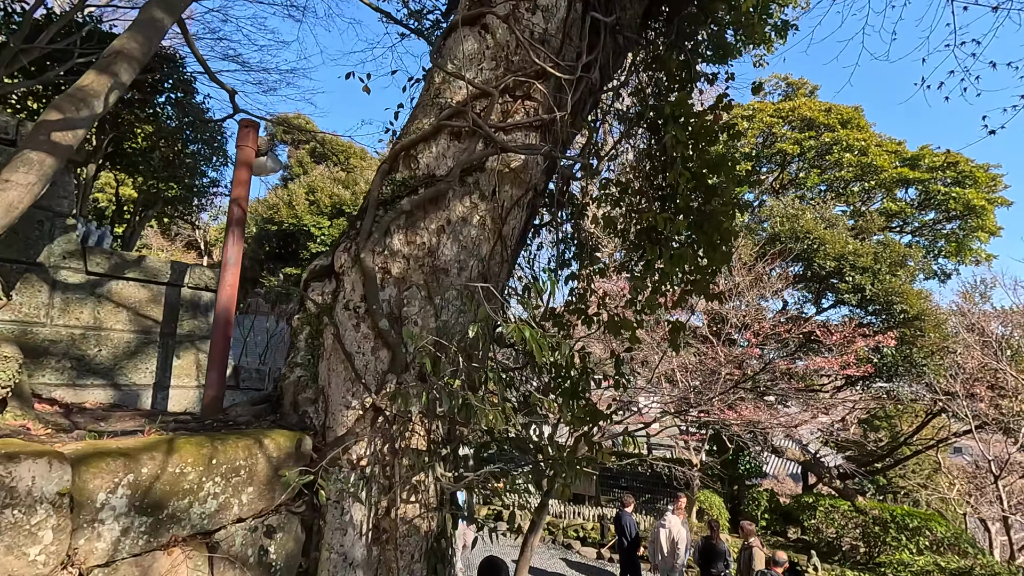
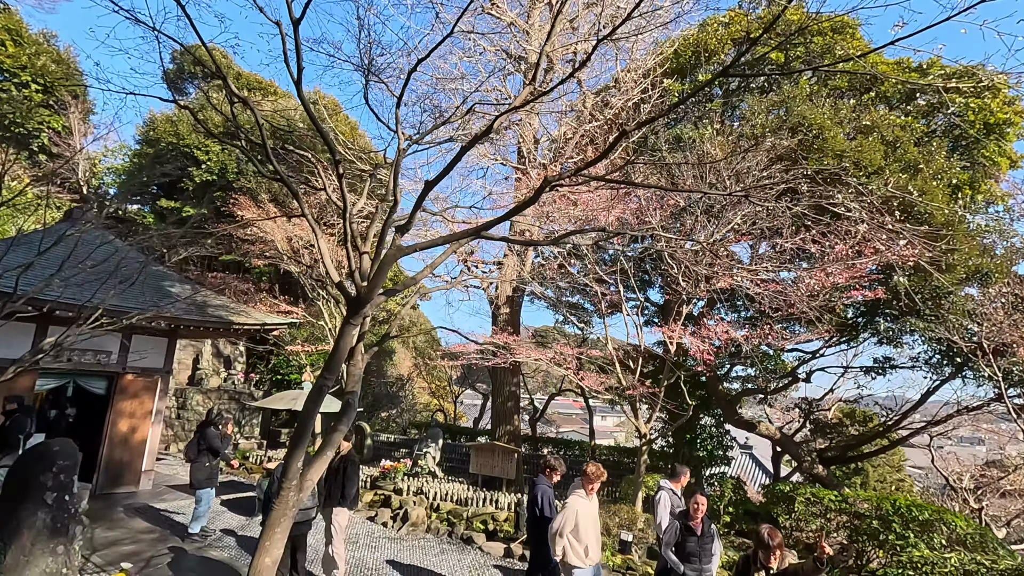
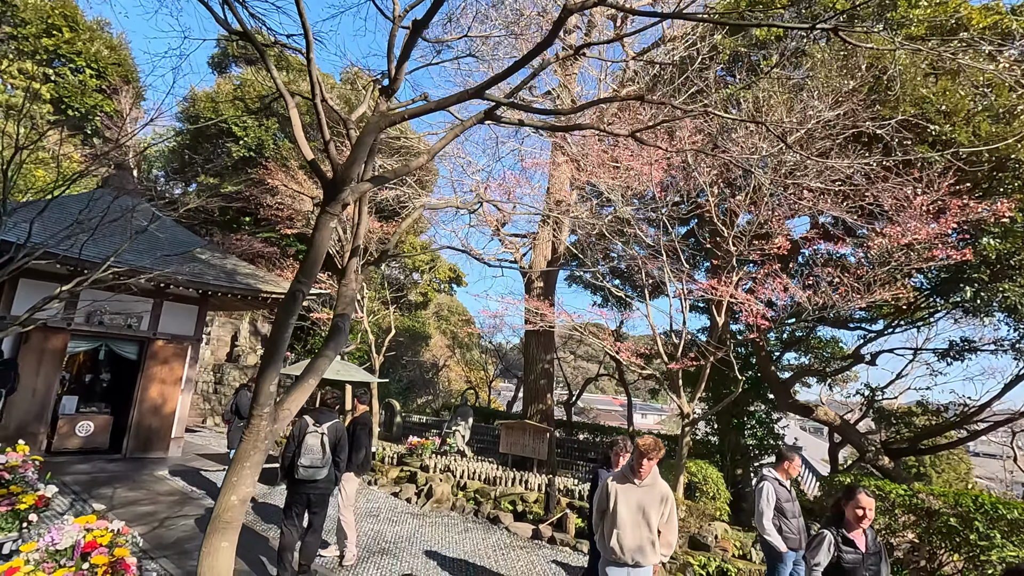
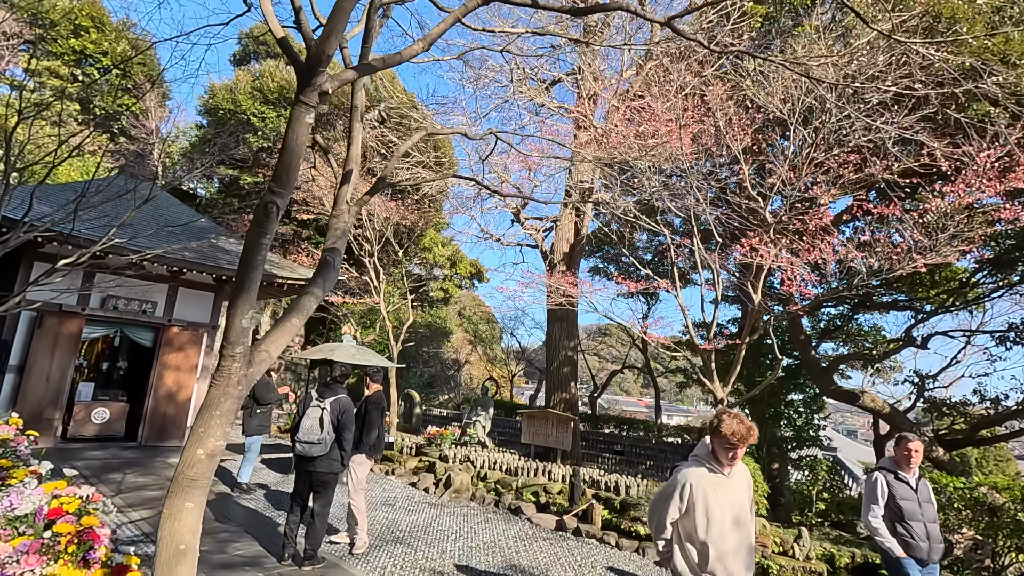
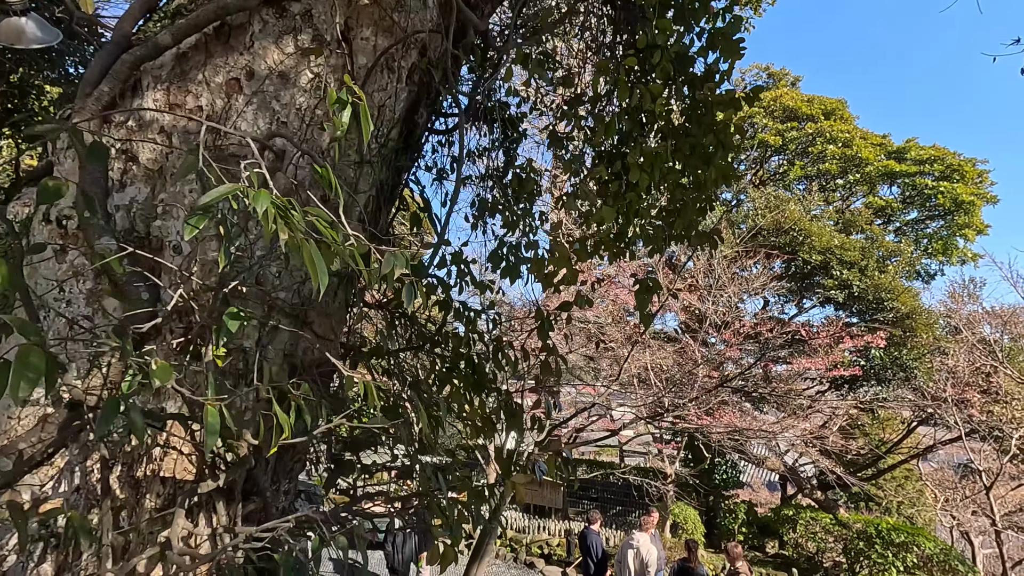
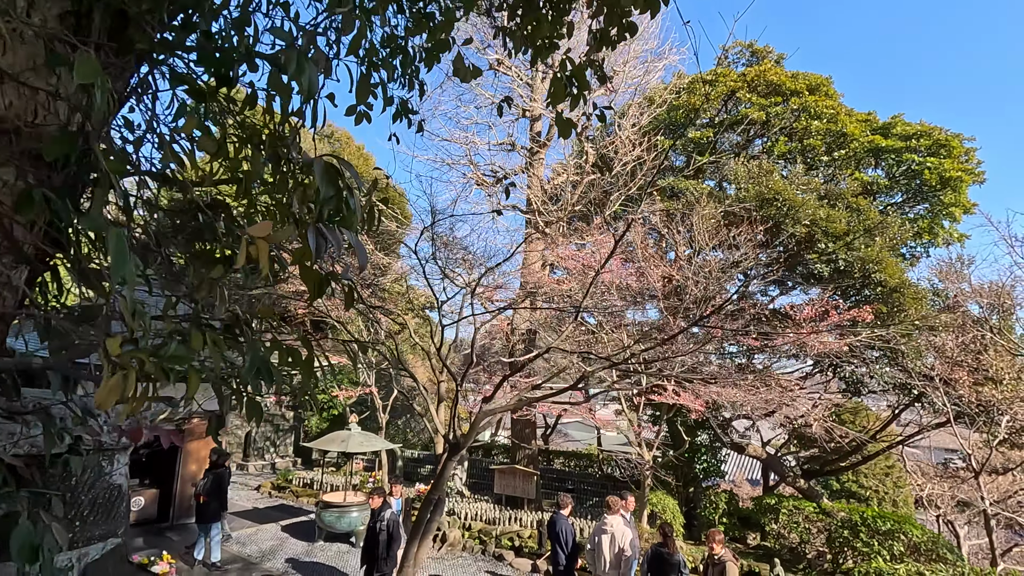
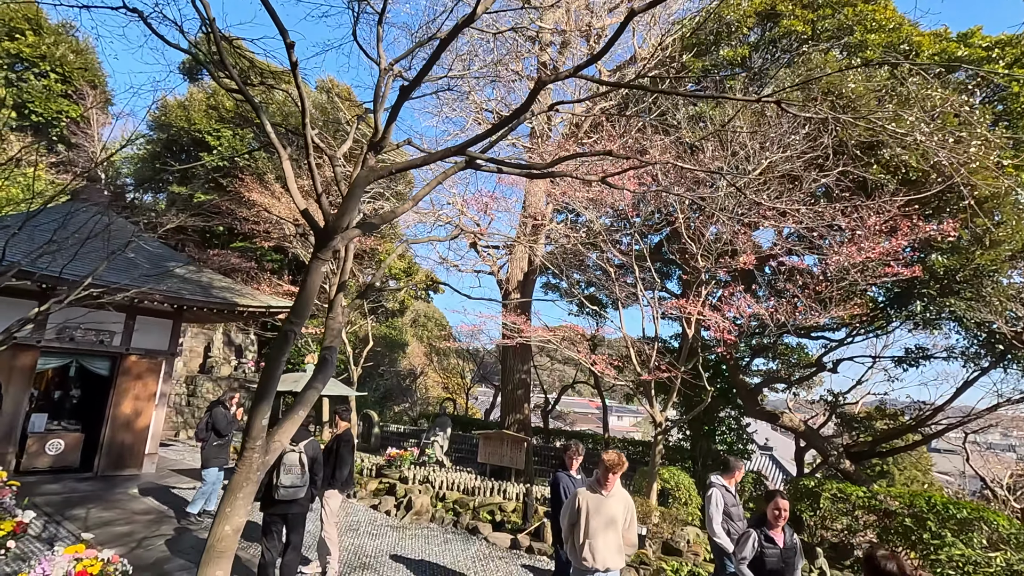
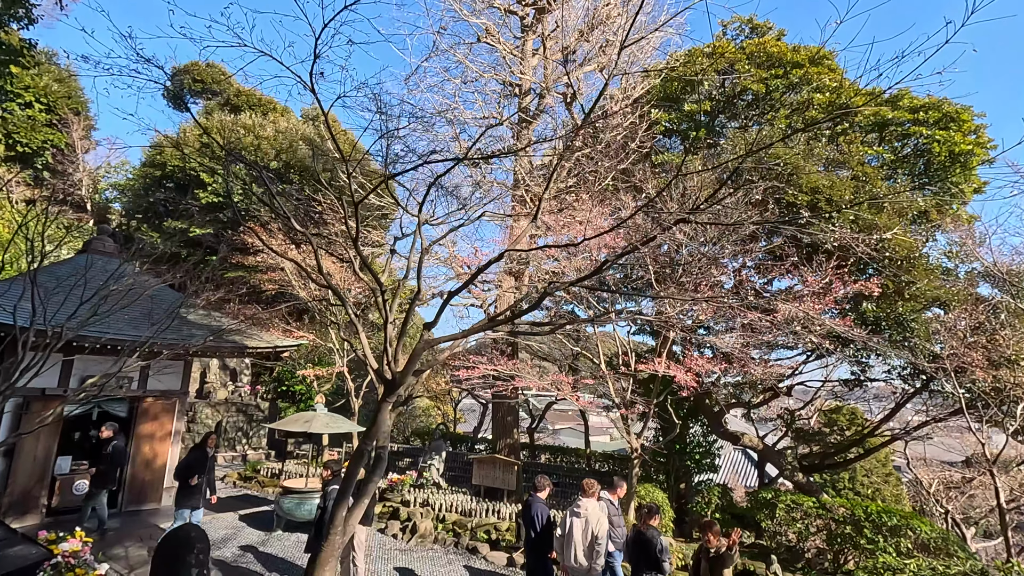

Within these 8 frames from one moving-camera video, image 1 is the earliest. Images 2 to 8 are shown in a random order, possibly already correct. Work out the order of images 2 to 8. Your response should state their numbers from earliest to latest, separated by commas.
5, 6, 8, 2, 7, 3, 4
